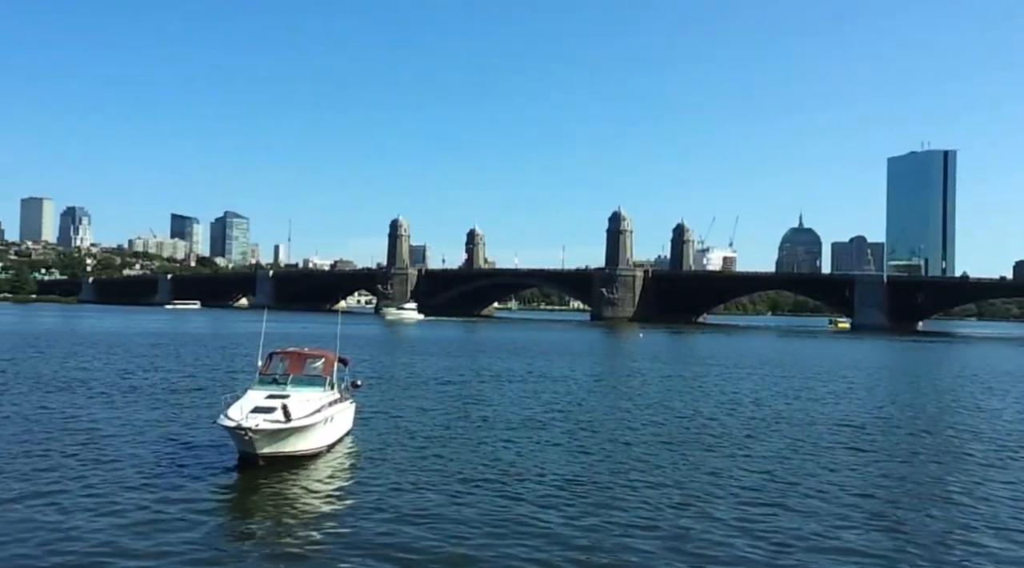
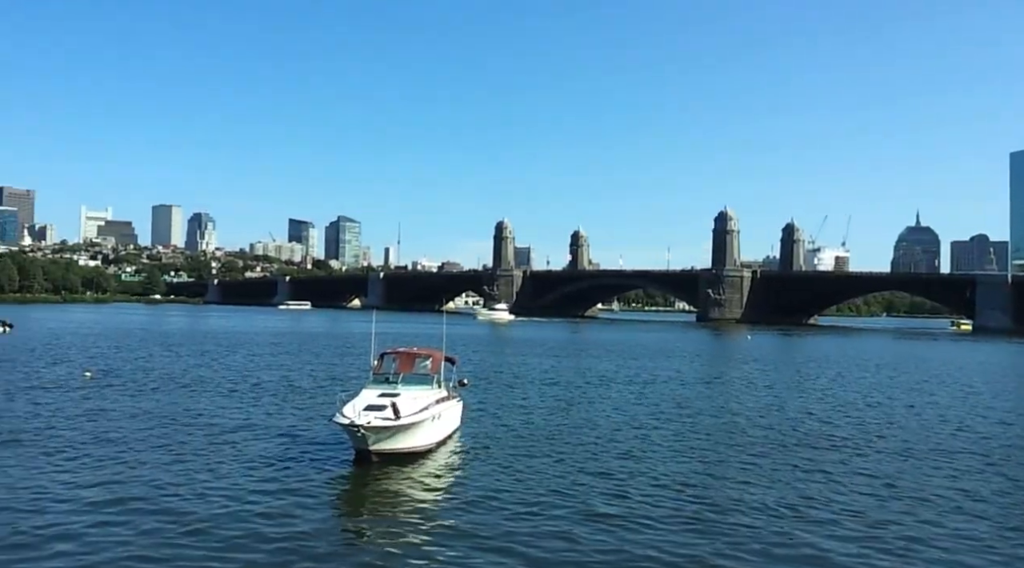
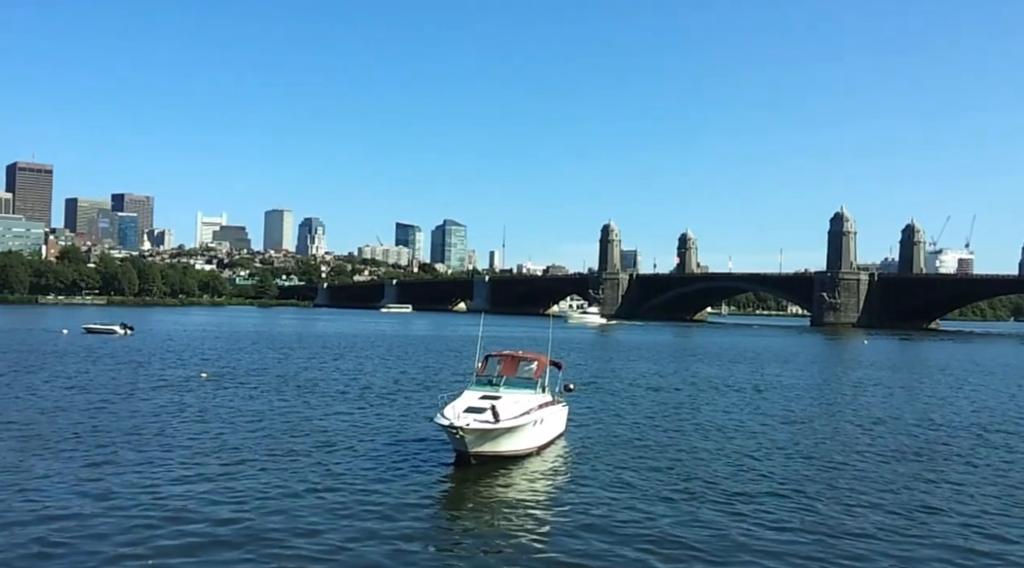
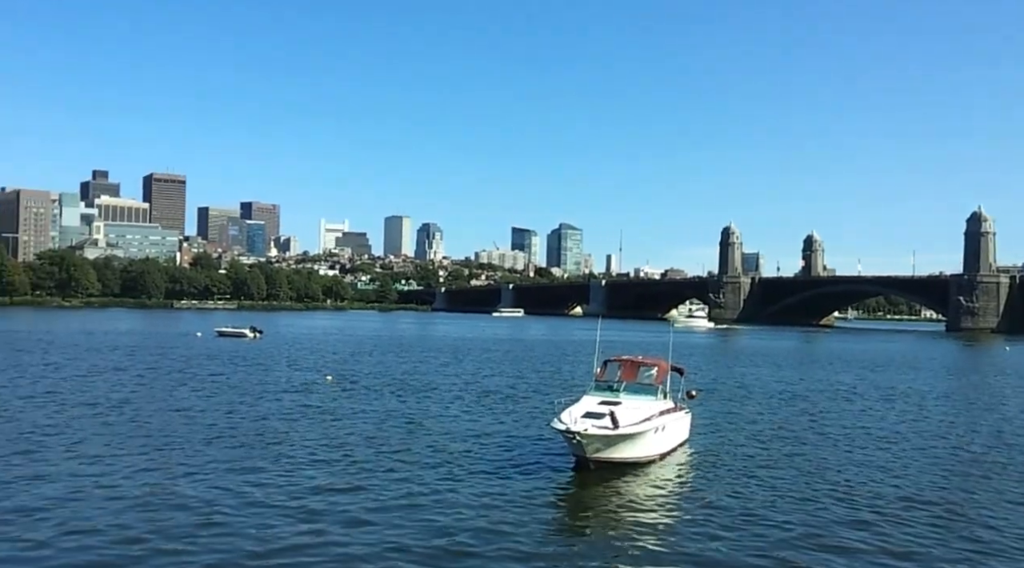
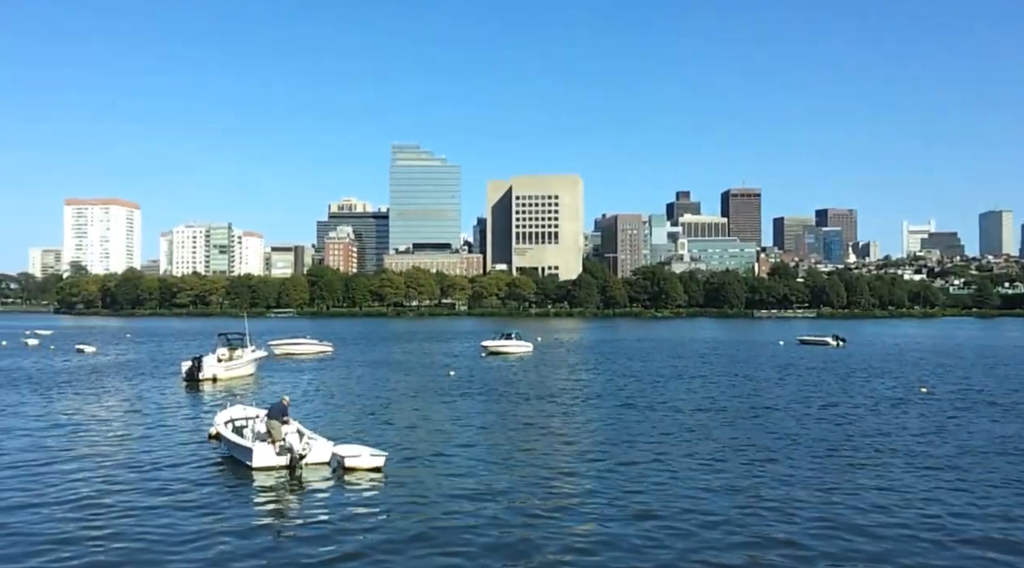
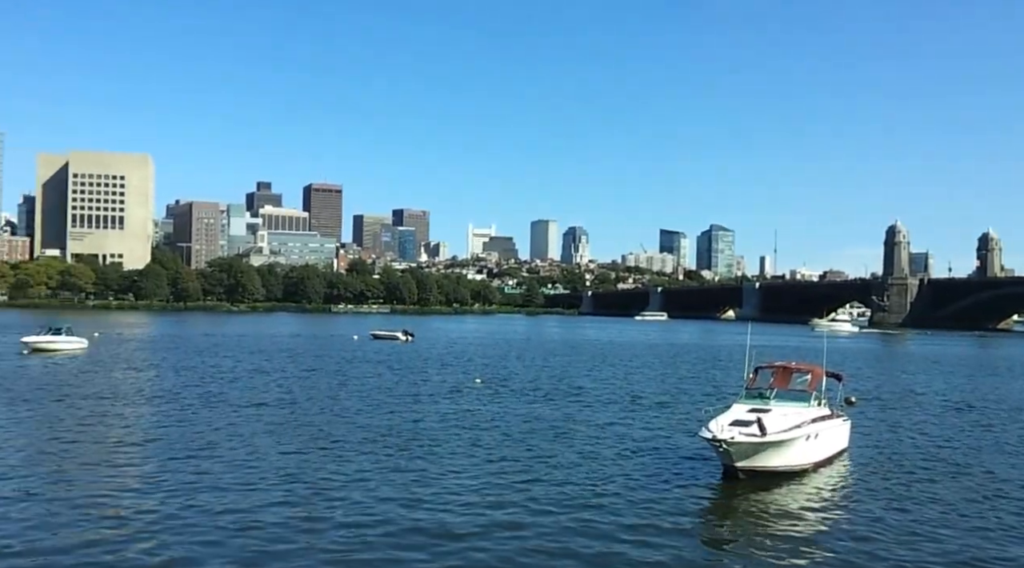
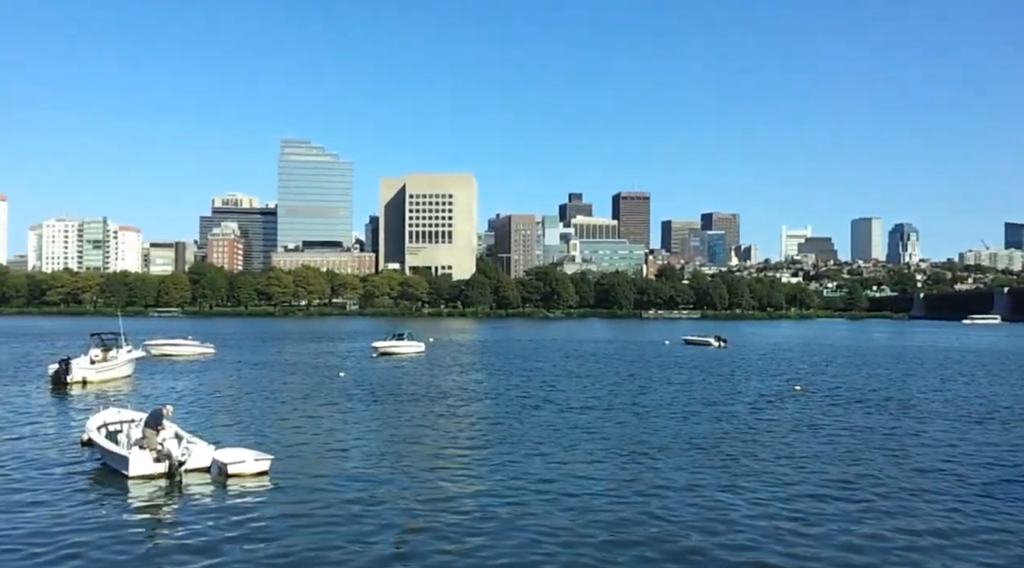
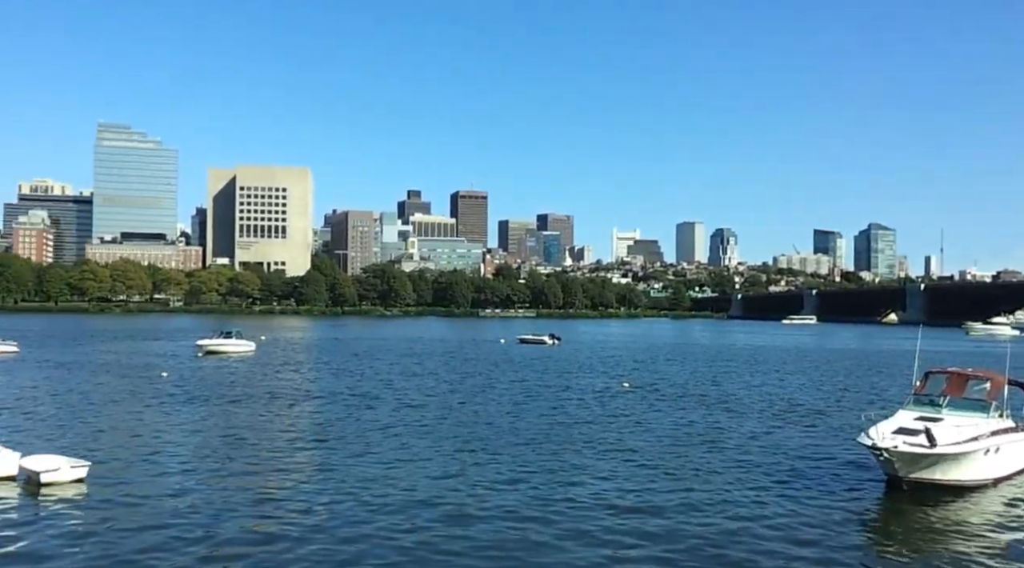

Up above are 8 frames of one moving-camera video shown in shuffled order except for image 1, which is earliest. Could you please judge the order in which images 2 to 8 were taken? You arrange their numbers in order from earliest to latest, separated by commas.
2, 3, 4, 6, 8, 7, 5
